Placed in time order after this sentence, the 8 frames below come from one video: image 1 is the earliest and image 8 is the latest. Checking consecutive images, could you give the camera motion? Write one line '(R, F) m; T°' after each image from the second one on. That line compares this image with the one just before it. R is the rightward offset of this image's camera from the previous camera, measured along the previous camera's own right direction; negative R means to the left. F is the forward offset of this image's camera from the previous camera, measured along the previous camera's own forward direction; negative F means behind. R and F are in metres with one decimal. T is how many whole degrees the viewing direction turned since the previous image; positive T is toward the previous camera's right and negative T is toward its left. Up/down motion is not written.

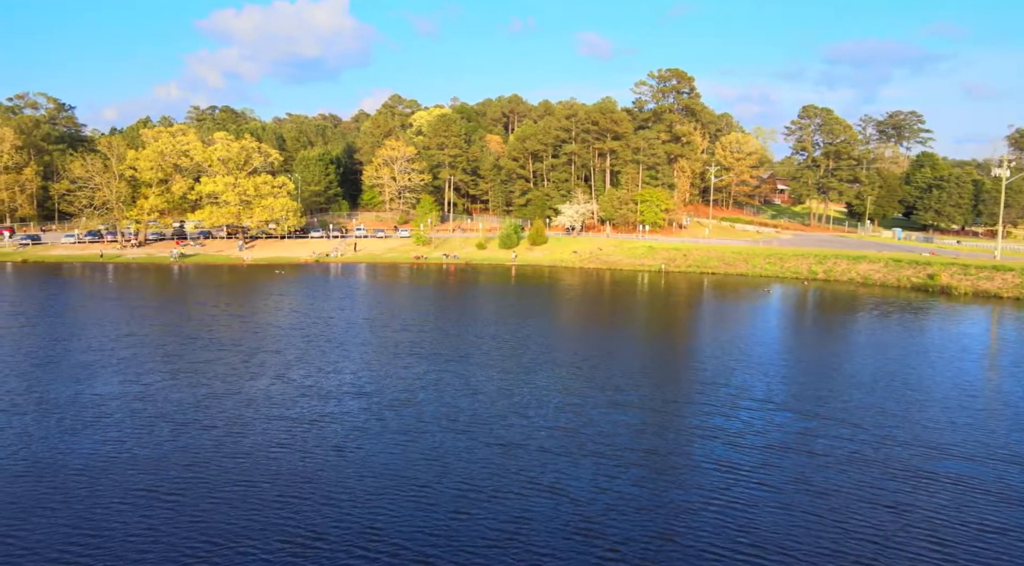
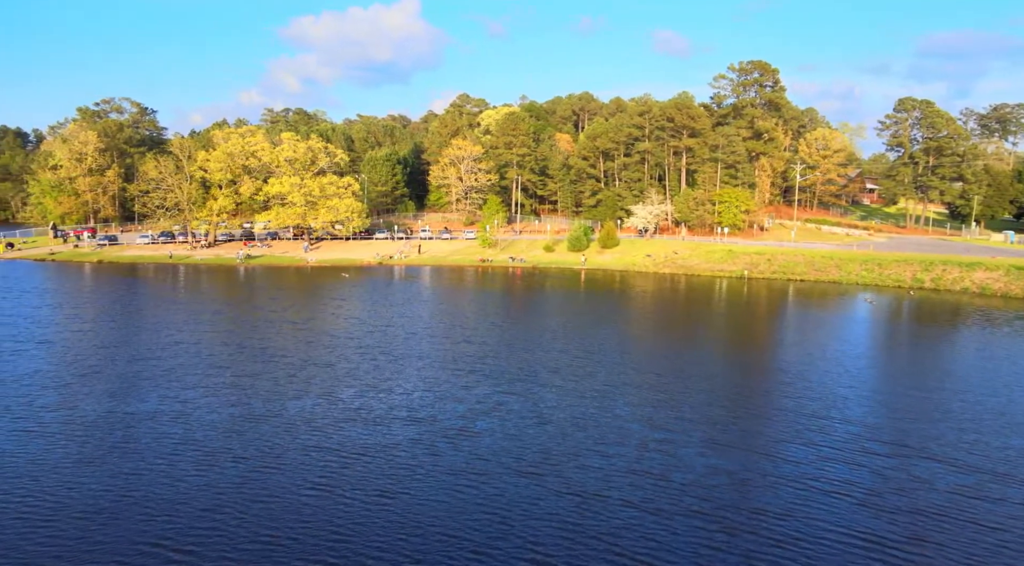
(-0.3, +4.2) m; -5°
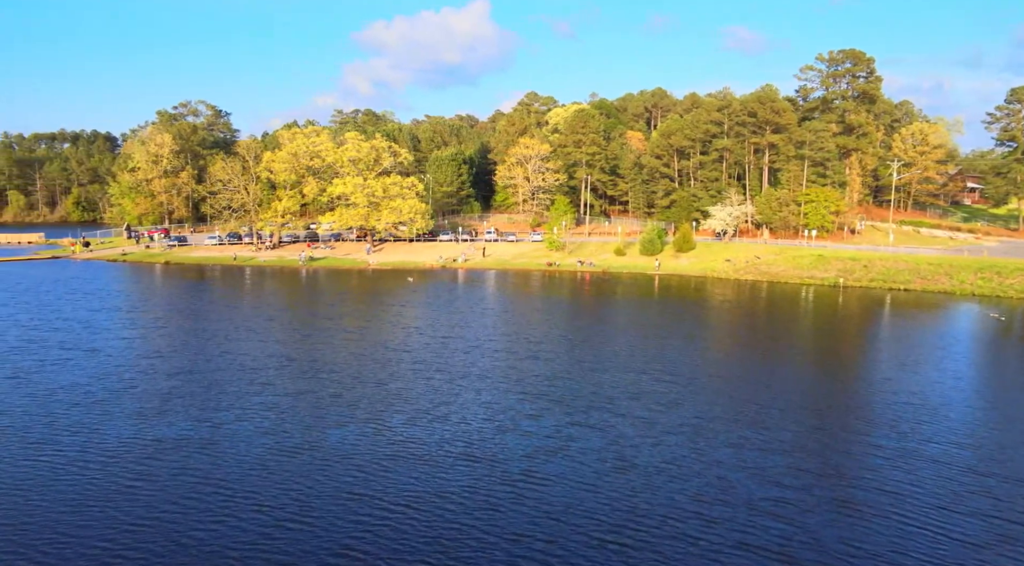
(-0.3, +4.6) m; -5°
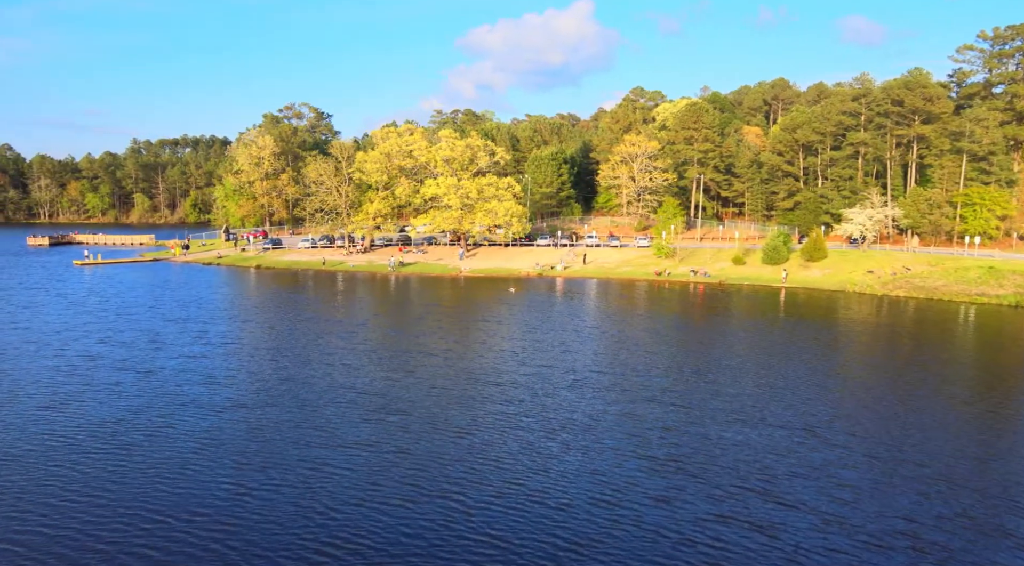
(-0.8, +8.1) m; -7°
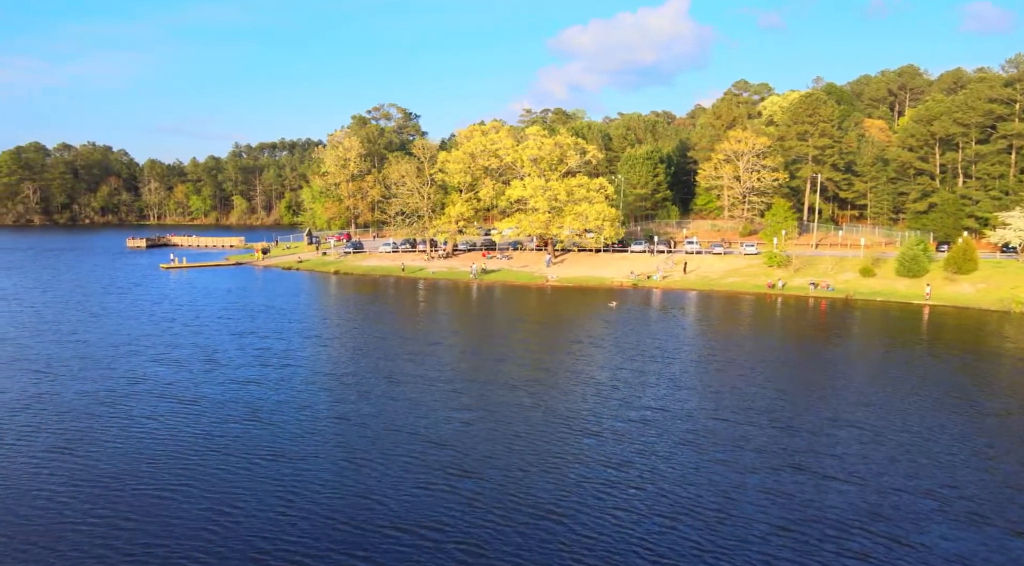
(-0.6, +7.6) m; -7°
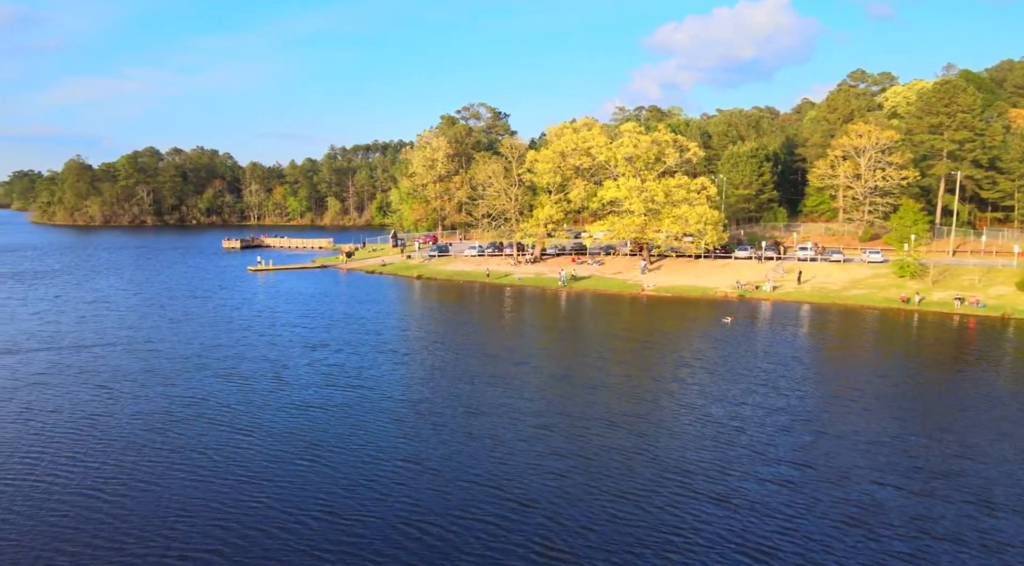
(-0.6, +6.1) m; -7°
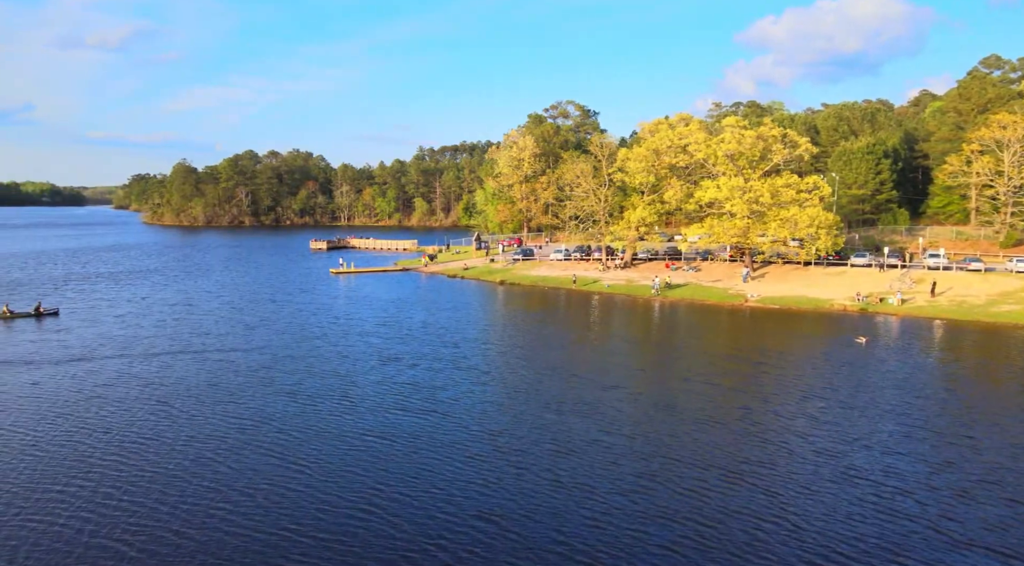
(-0.5, +5.8) m; -6°
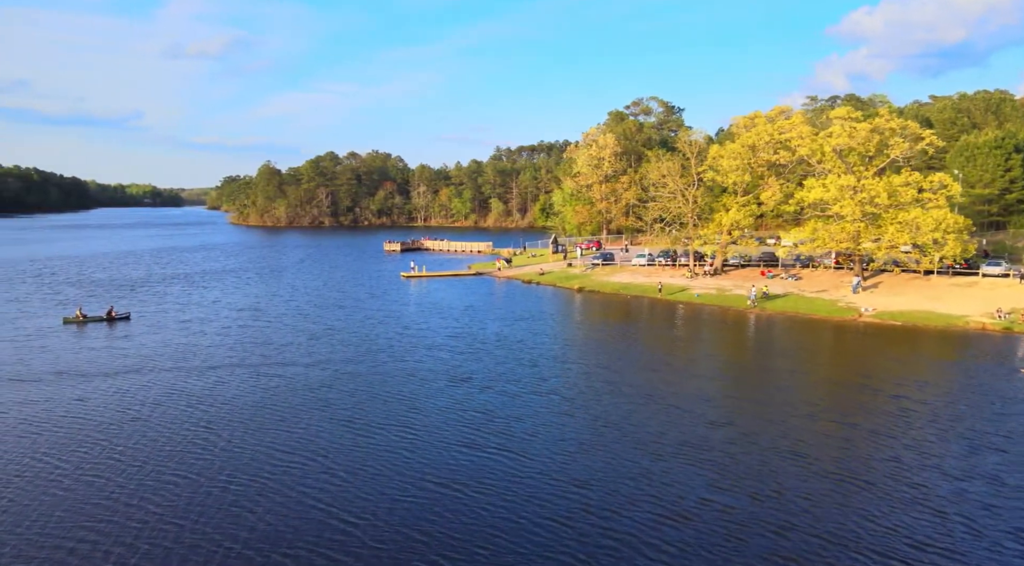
(-0.8, +6.3) m; -6°
